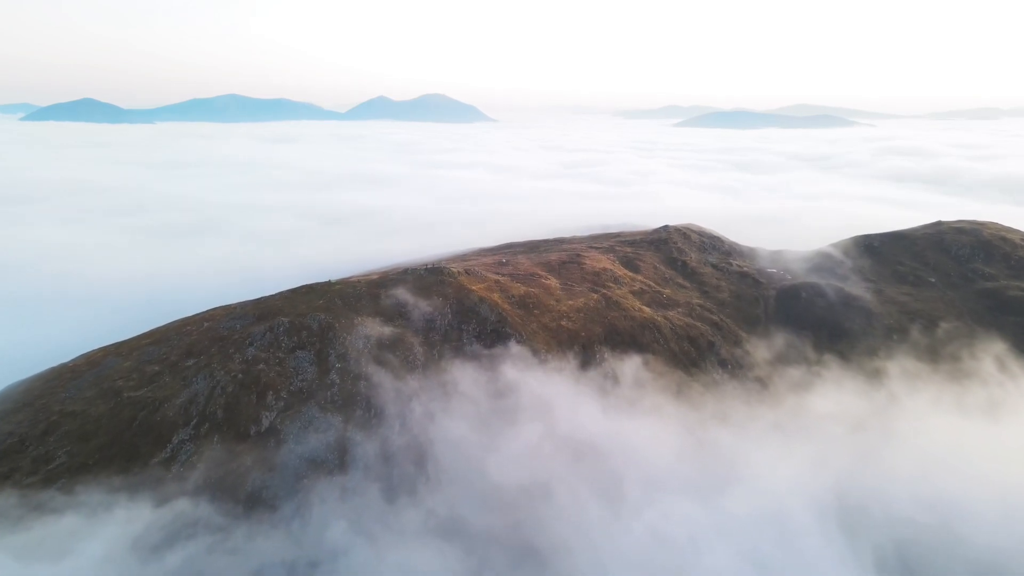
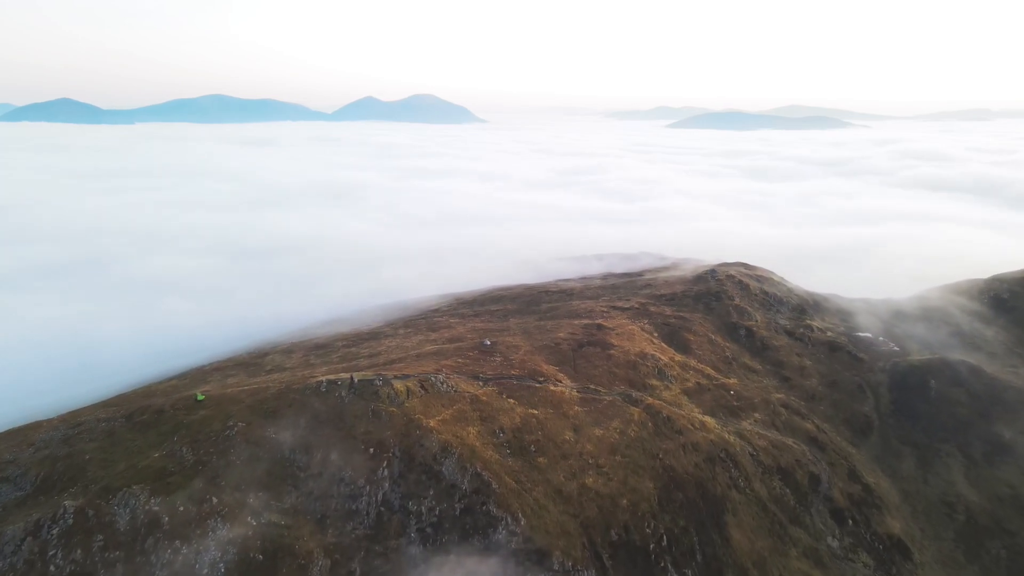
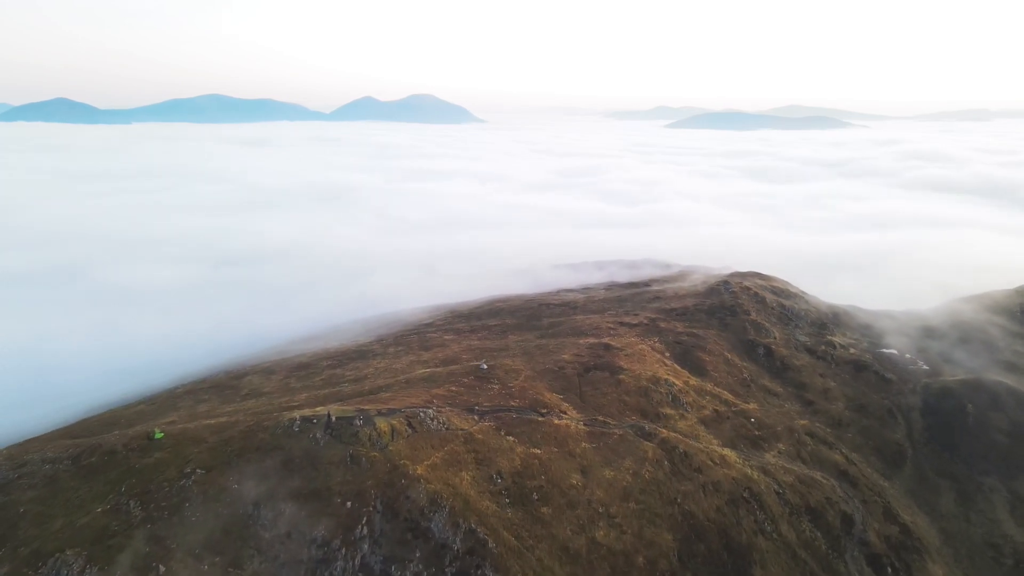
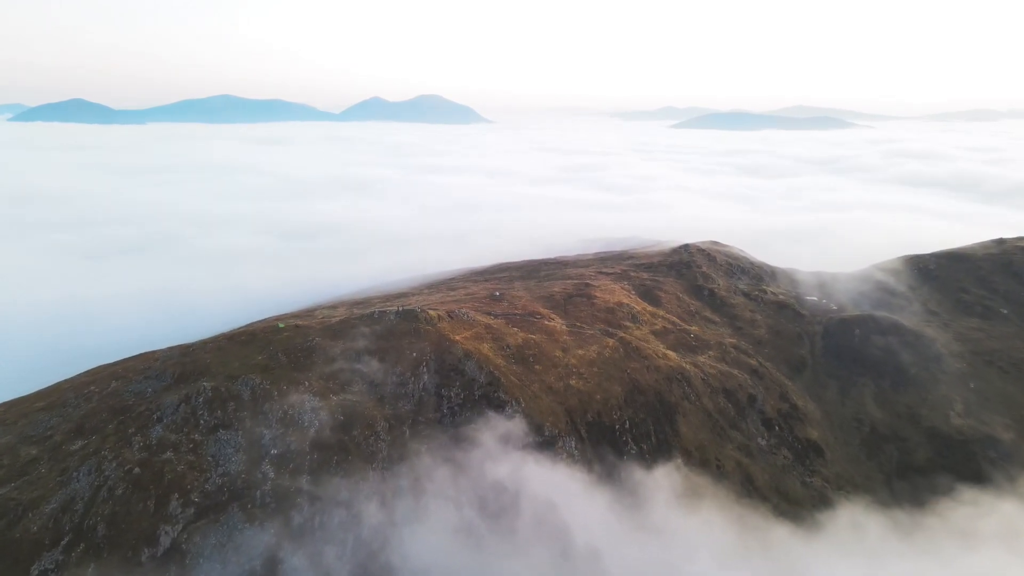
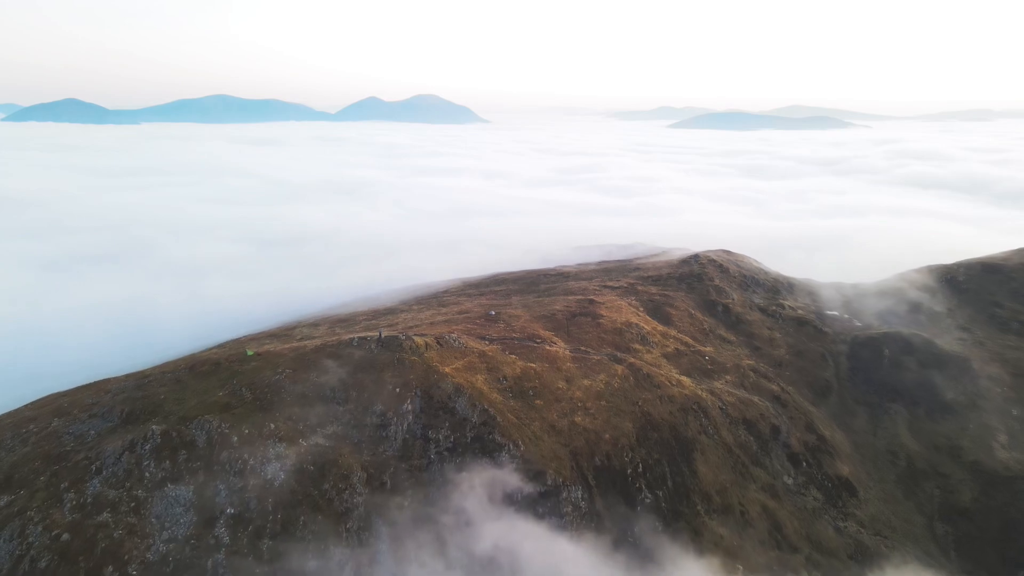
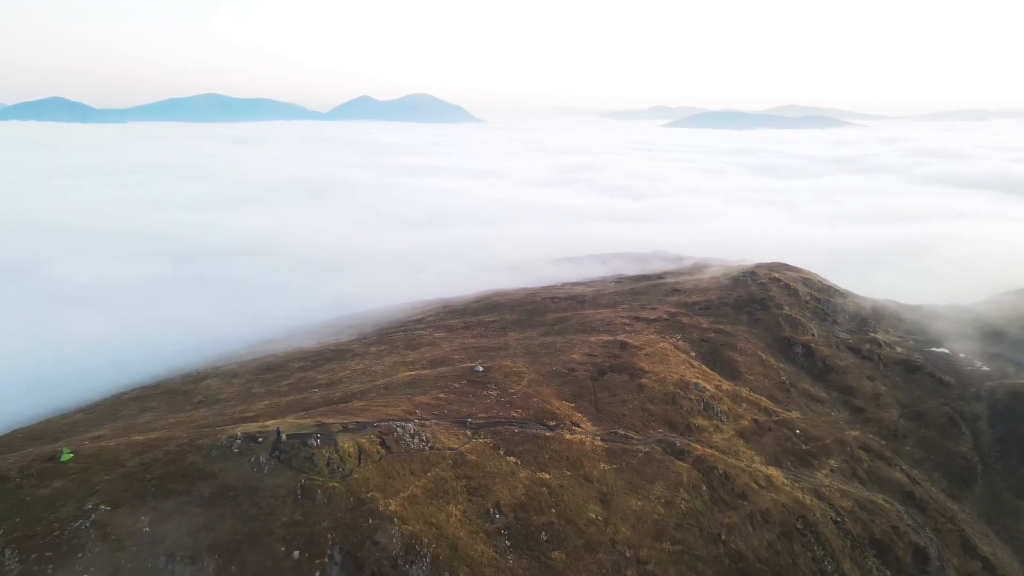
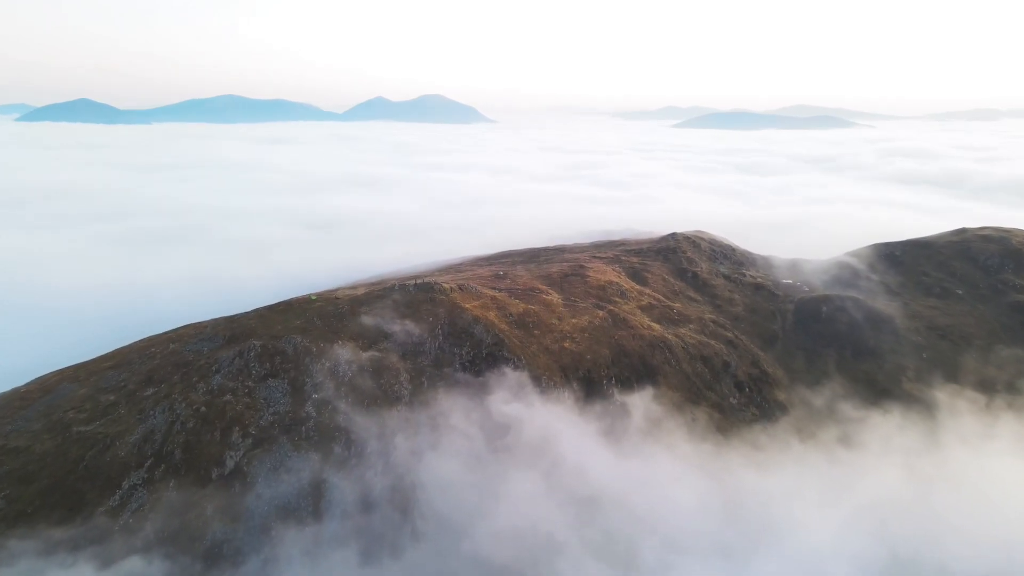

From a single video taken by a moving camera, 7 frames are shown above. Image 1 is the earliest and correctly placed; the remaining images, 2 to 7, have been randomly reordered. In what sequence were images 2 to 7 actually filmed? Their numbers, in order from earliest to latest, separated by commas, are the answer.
7, 4, 5, 2, 3, 6
